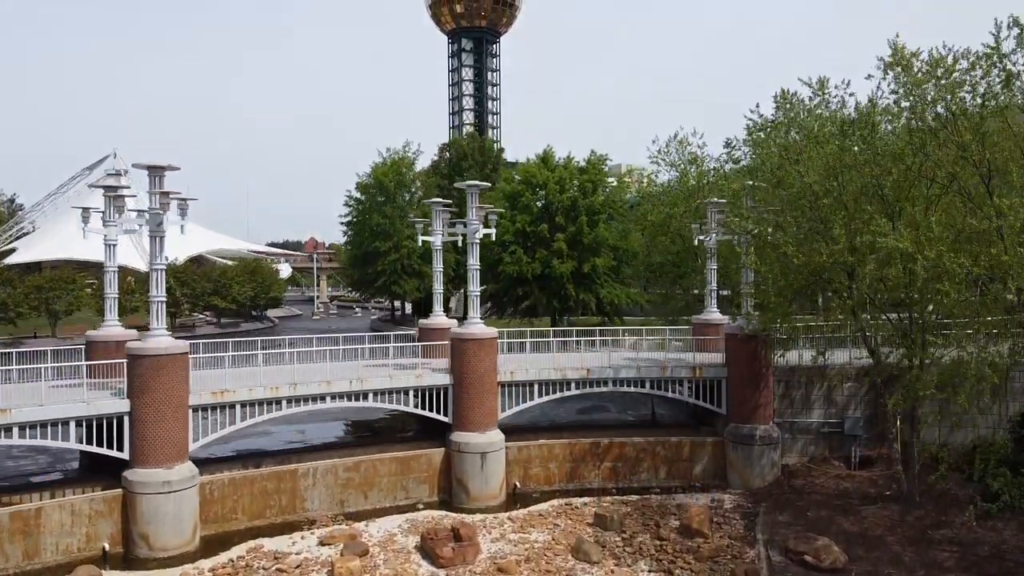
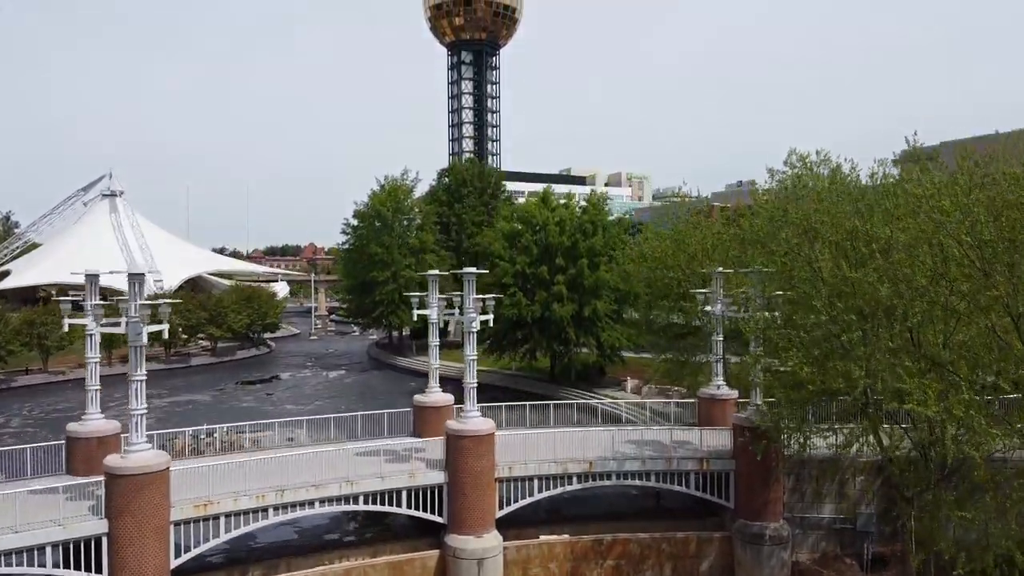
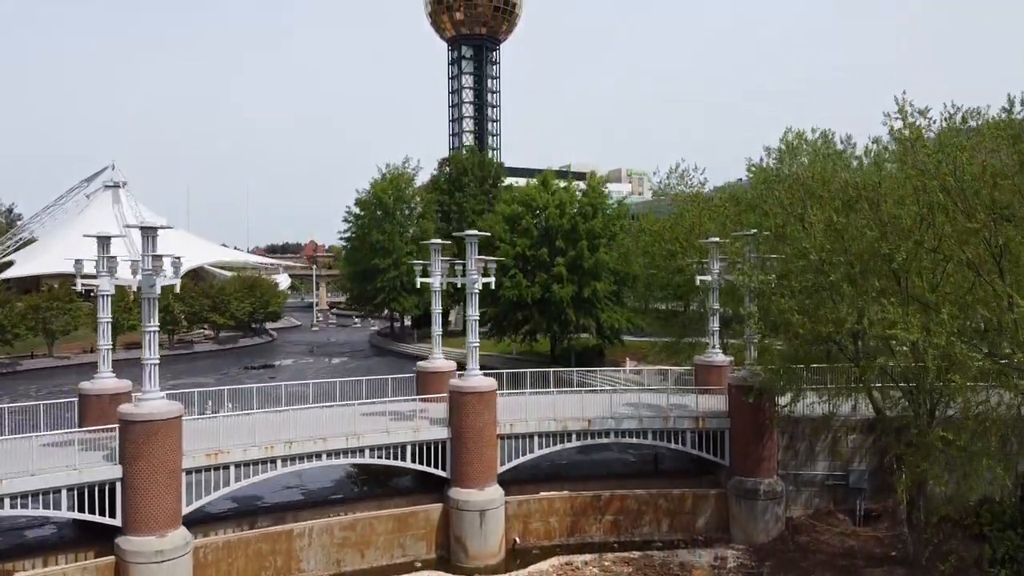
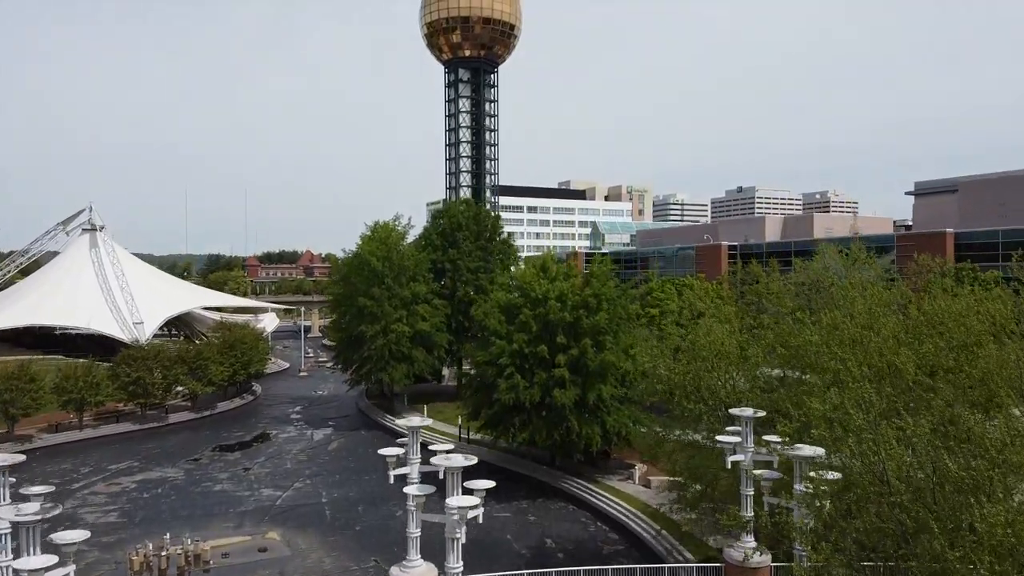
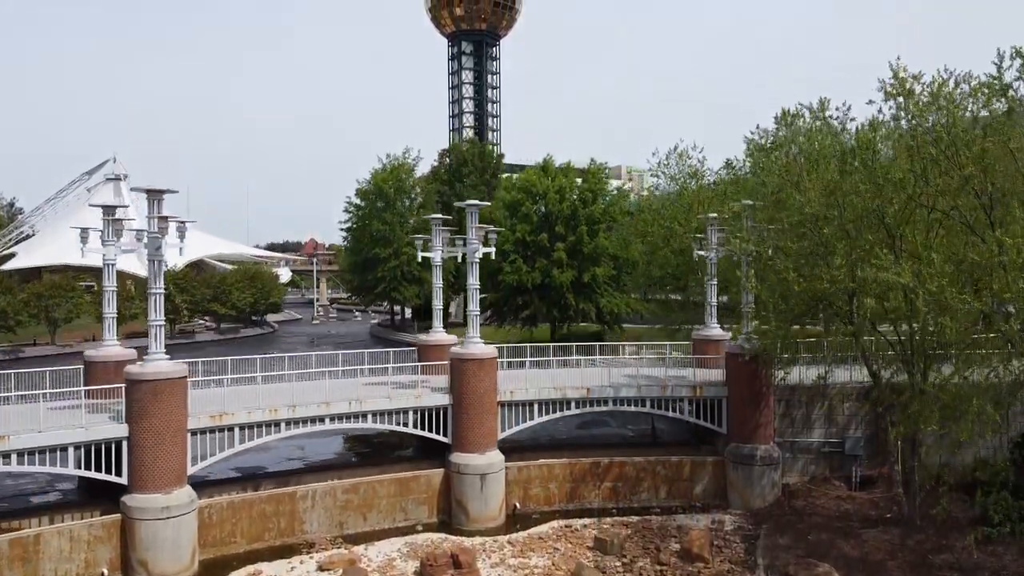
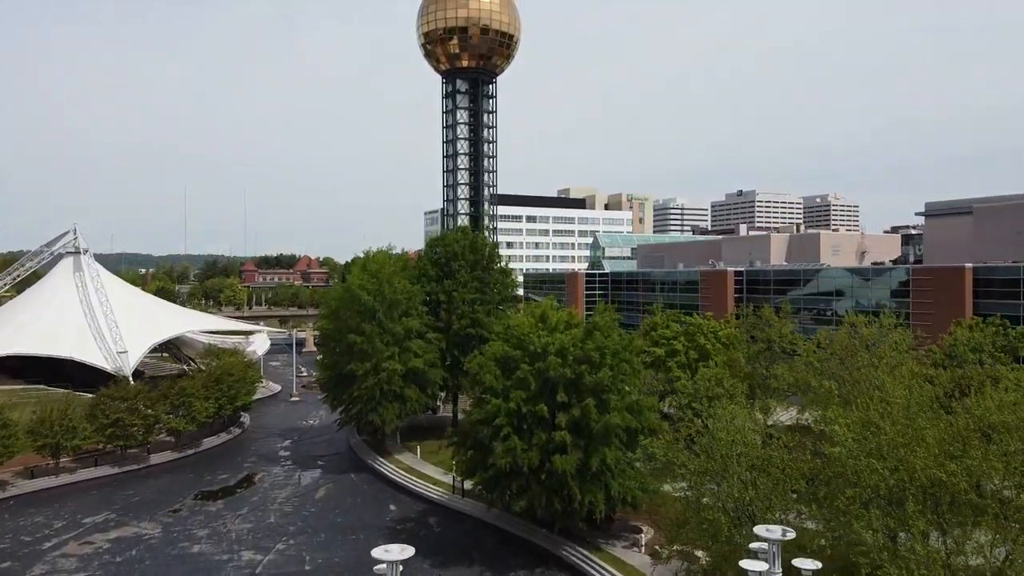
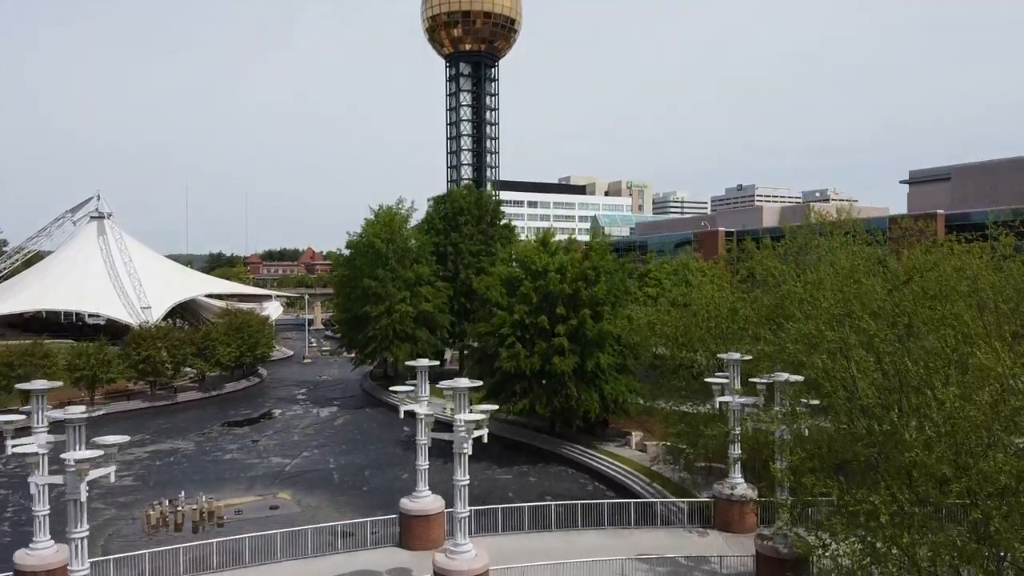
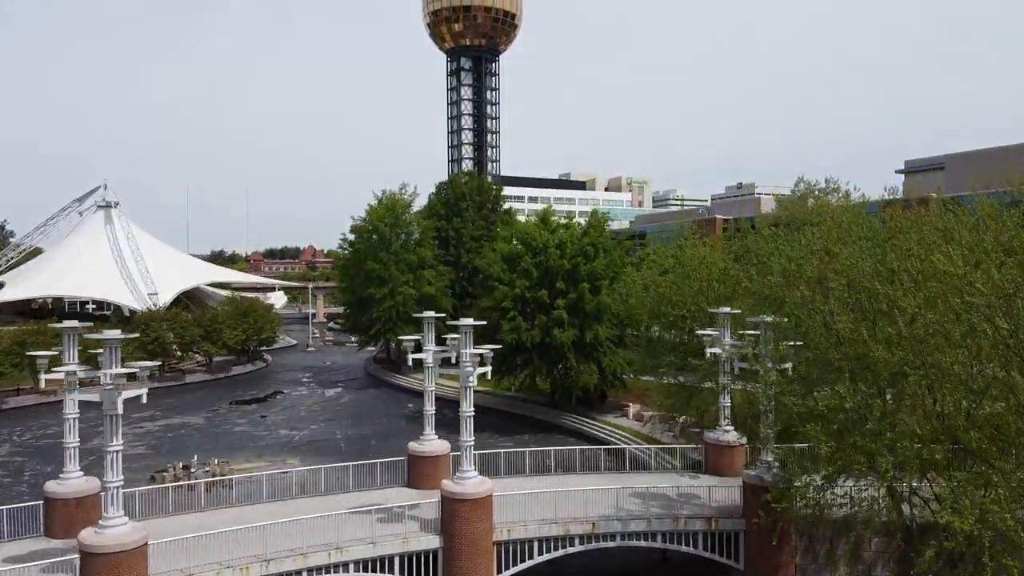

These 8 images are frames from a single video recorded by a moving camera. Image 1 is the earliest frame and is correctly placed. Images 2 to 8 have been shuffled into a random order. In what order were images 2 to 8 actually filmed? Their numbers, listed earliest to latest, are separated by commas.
5, 3, 2, 8, 7, 4, 6
